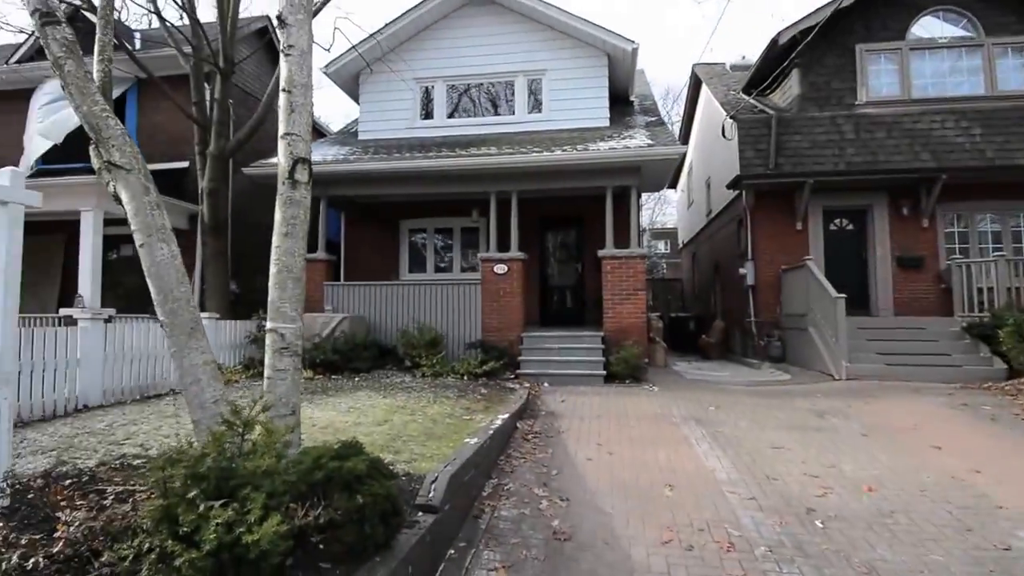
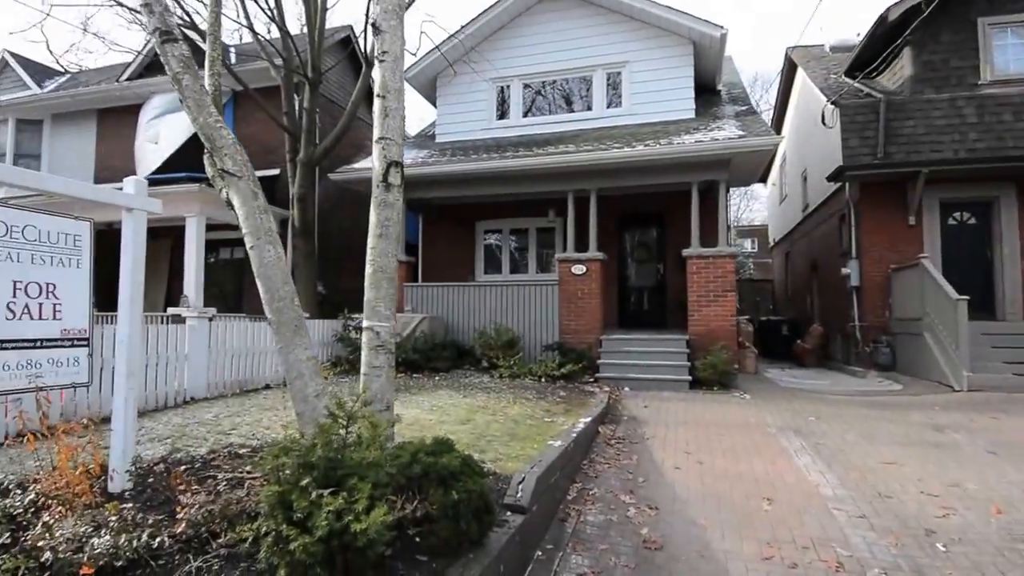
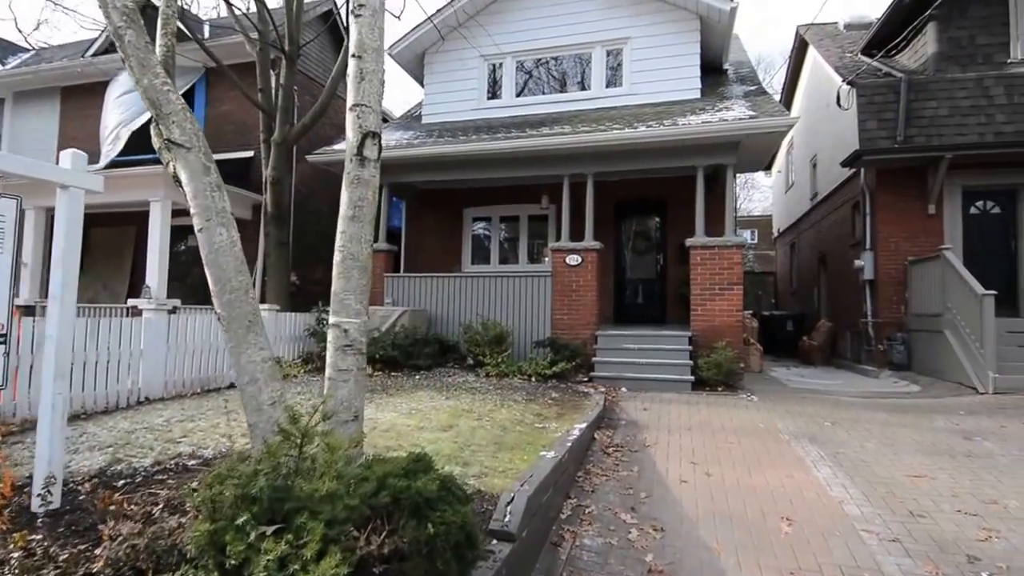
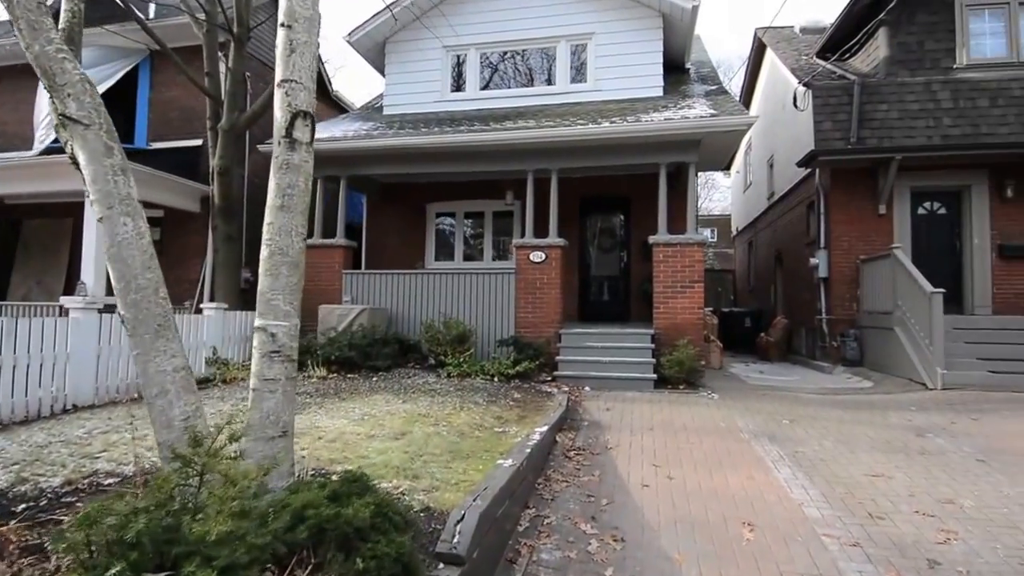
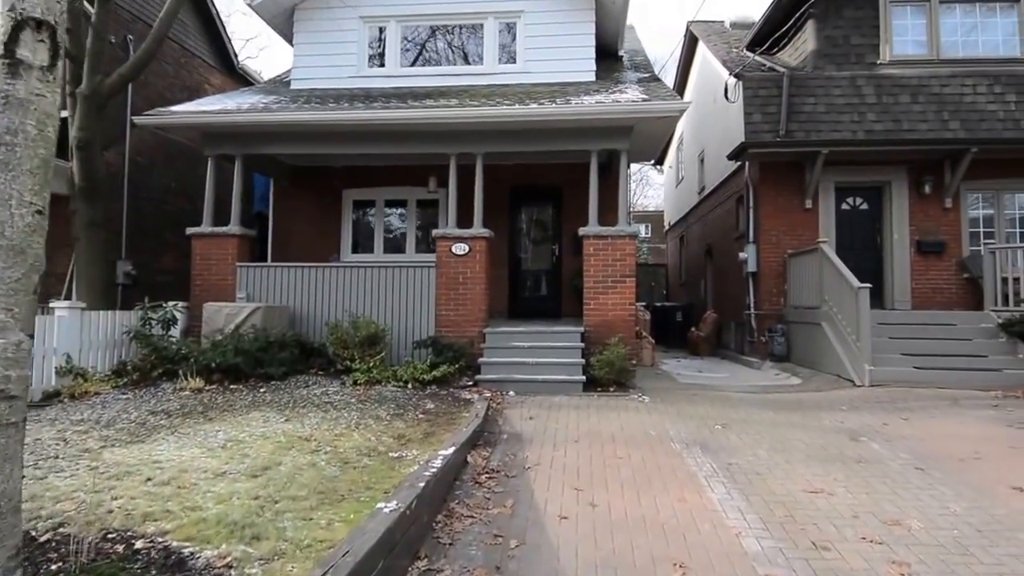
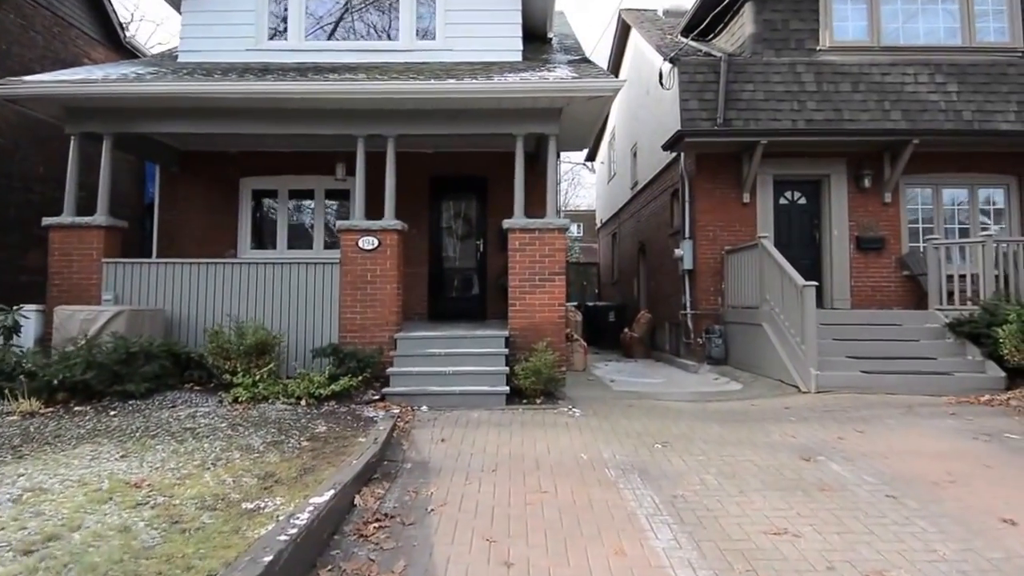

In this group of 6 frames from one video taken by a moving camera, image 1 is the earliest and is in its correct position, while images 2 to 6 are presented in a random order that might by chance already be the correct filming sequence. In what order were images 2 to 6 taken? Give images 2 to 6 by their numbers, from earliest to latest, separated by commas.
2, 3, 4, 5, 6
